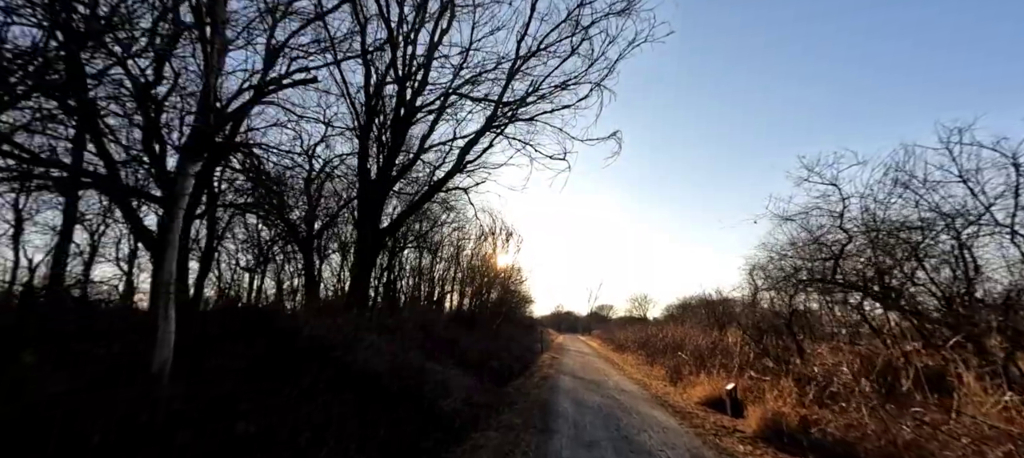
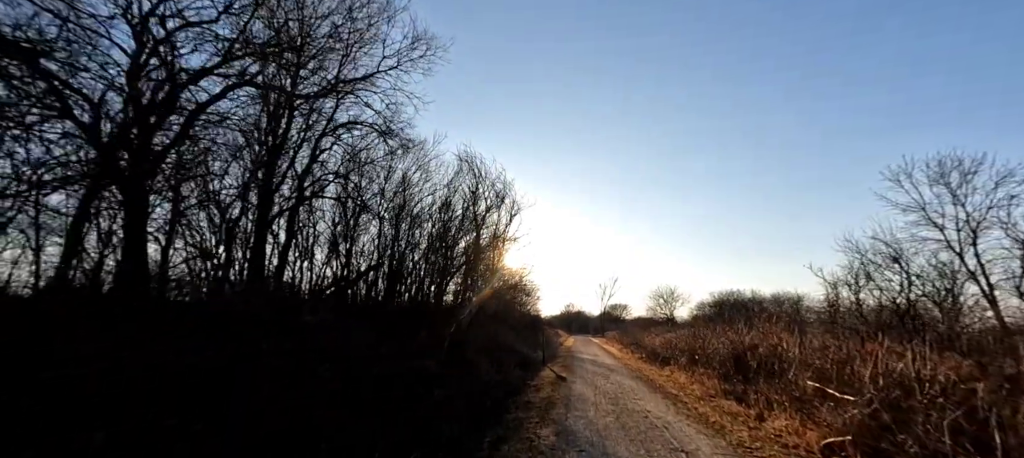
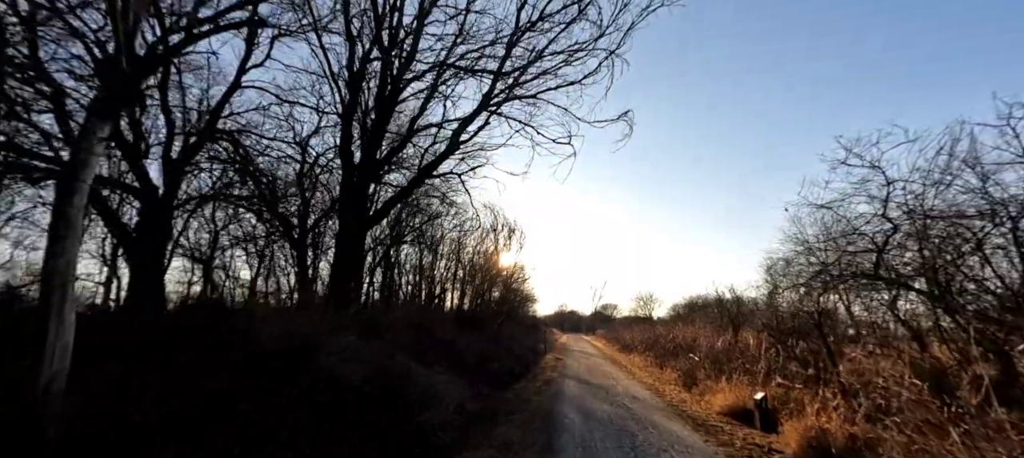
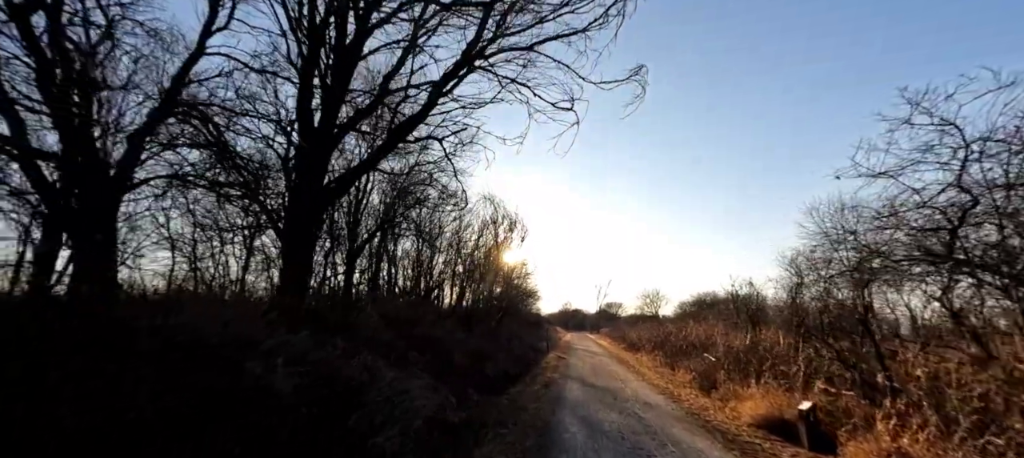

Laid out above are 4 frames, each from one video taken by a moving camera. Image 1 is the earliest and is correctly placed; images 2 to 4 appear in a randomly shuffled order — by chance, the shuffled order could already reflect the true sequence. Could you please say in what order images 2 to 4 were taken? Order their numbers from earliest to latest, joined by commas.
3, 4, 2
